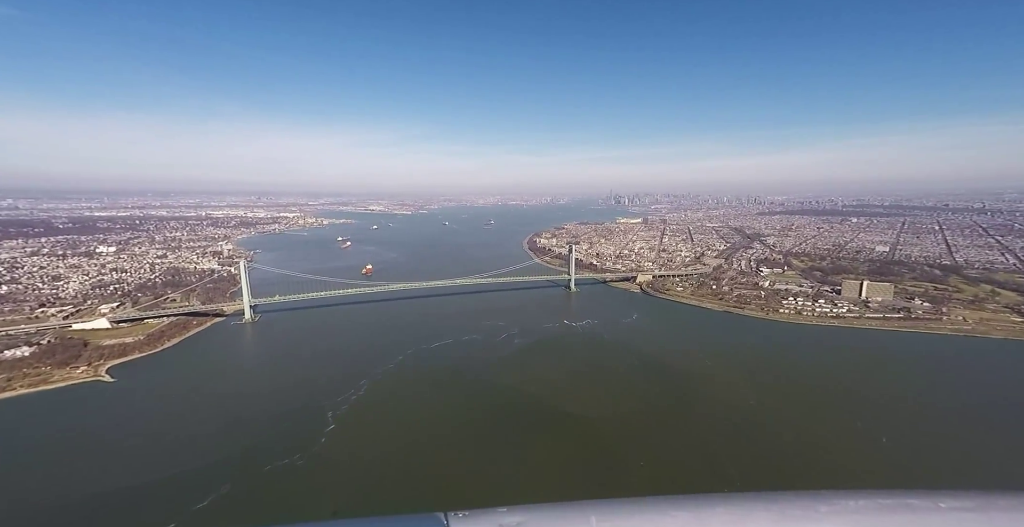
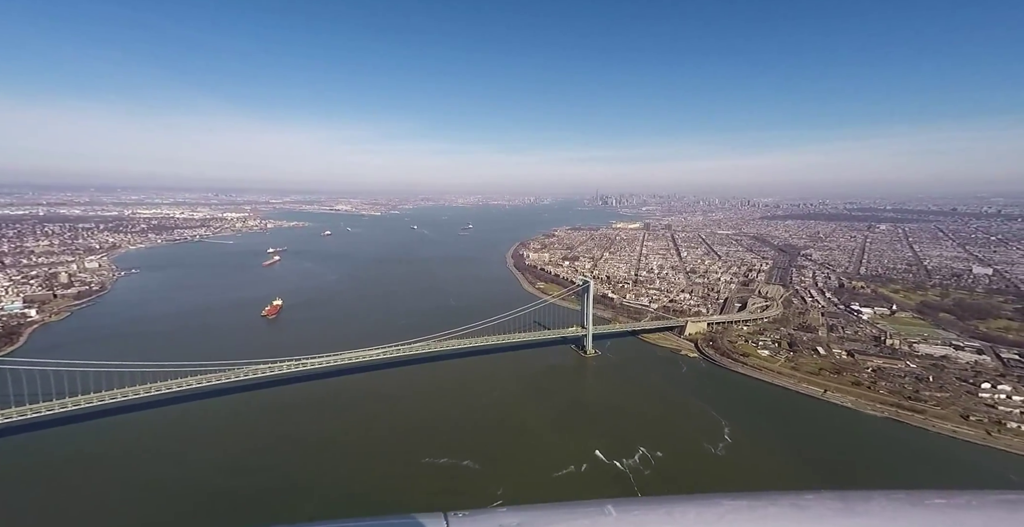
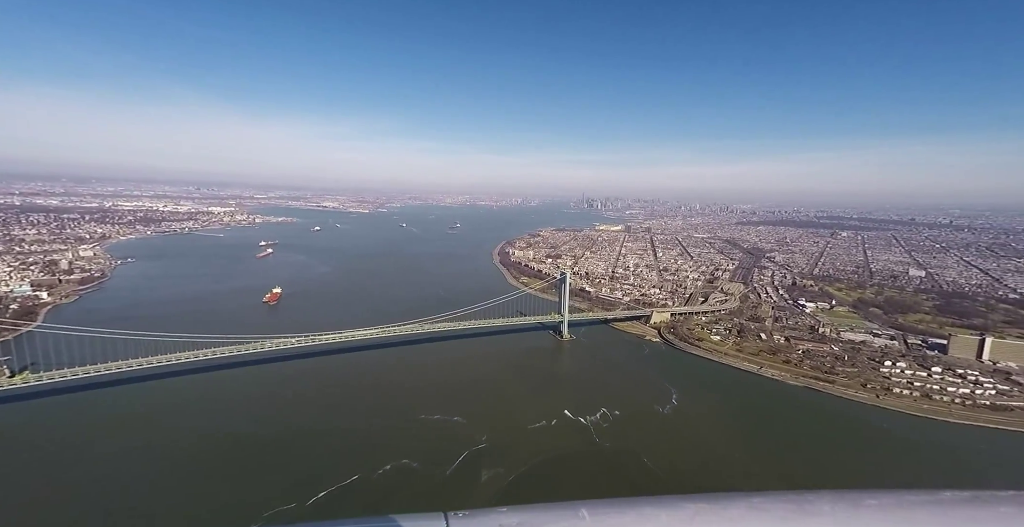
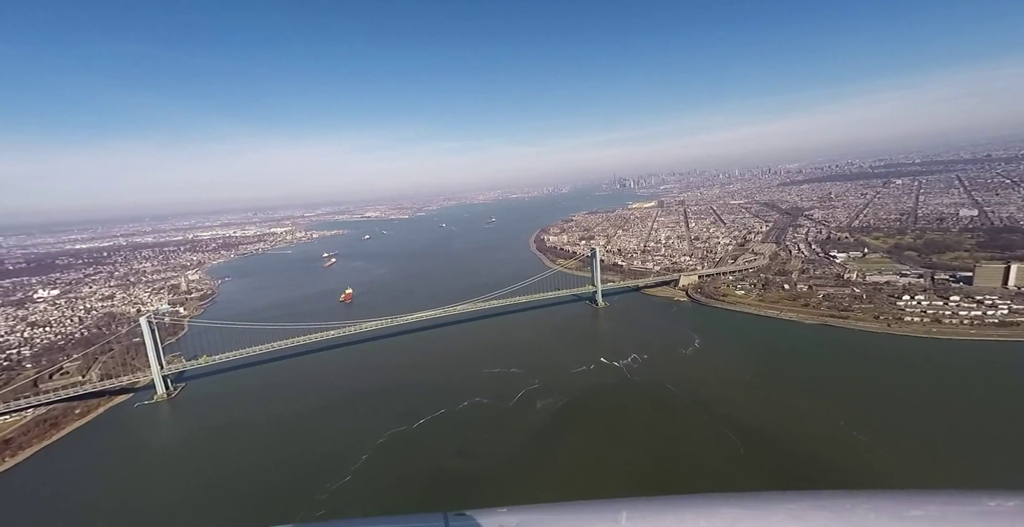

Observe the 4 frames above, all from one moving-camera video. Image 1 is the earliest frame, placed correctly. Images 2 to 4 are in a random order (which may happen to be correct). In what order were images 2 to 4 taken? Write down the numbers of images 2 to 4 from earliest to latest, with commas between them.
4, 3, 2
